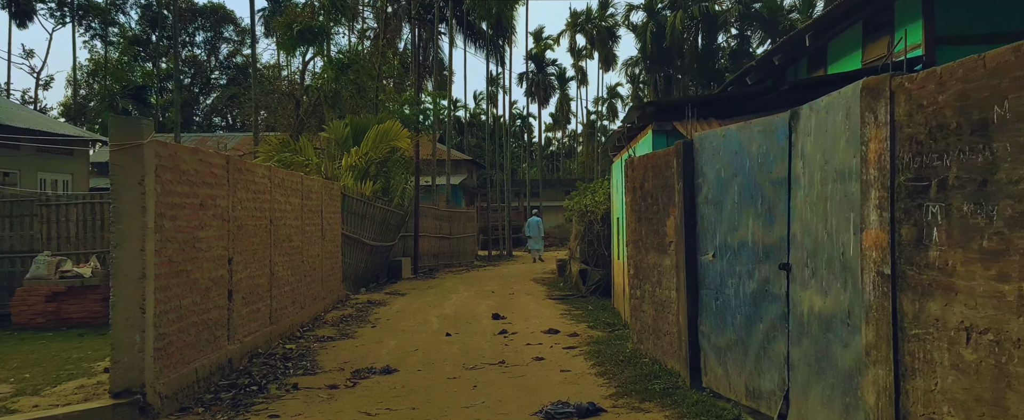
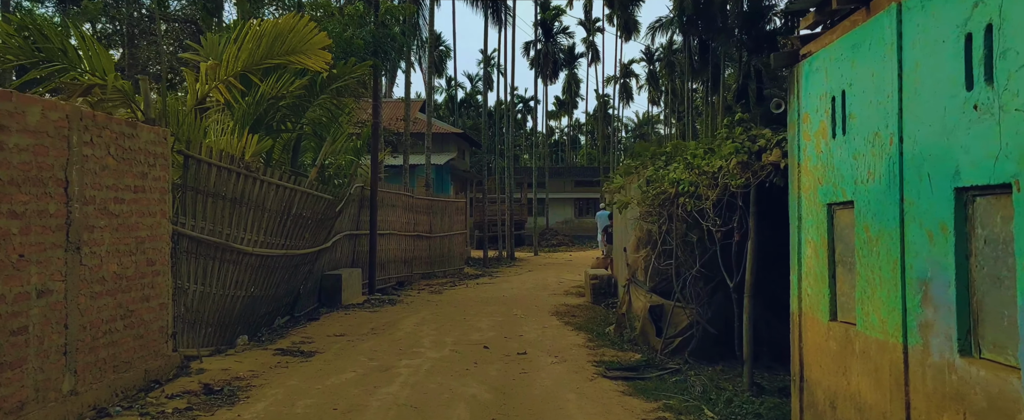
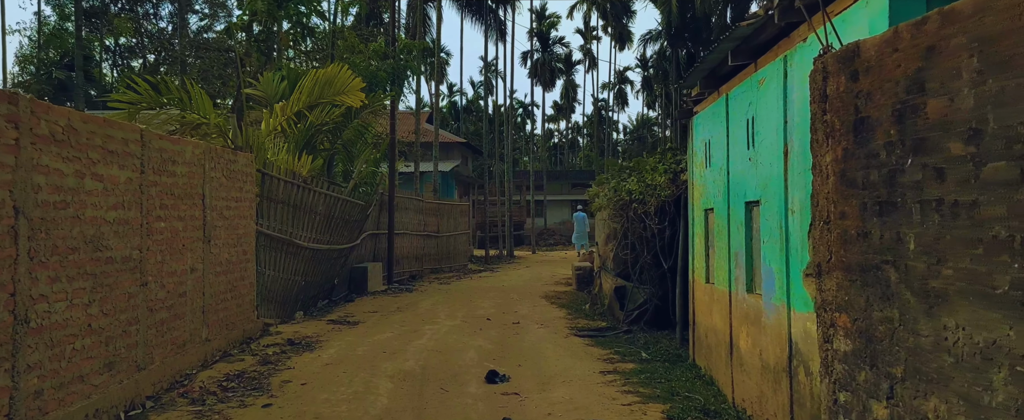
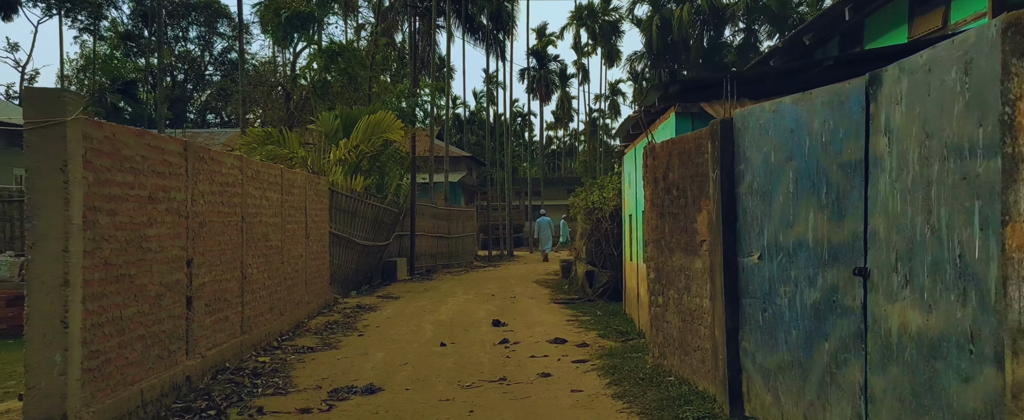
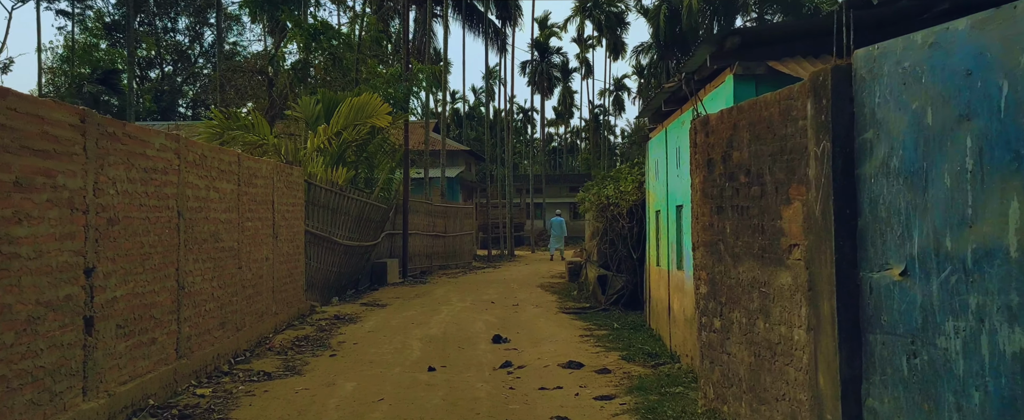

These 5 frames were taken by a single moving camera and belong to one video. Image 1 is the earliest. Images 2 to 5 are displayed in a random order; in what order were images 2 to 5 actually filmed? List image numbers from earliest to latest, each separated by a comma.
4, 5, 3, 2
